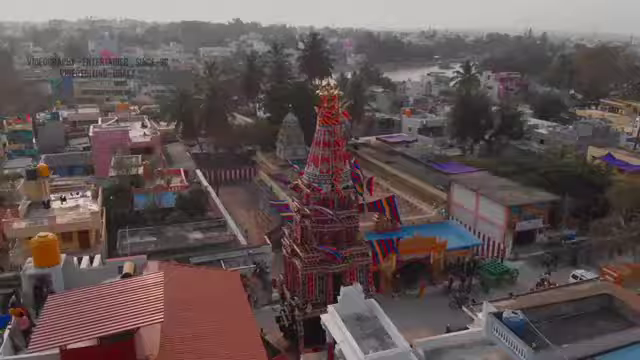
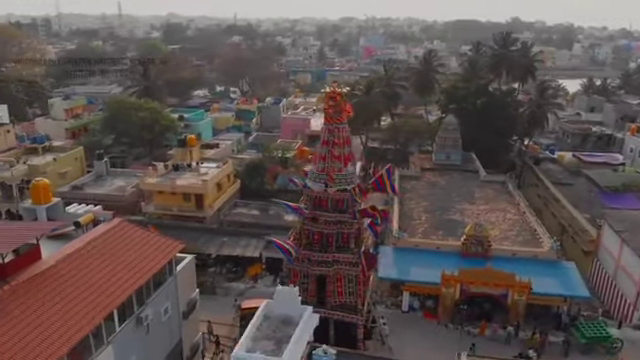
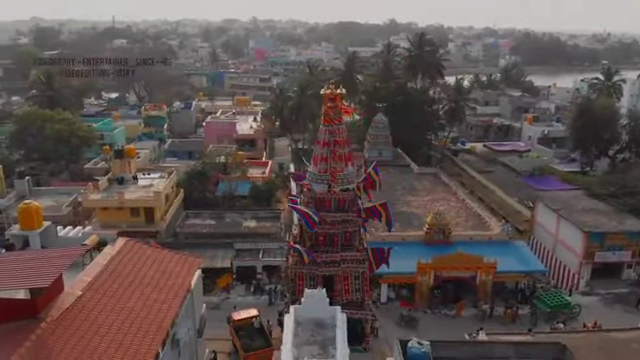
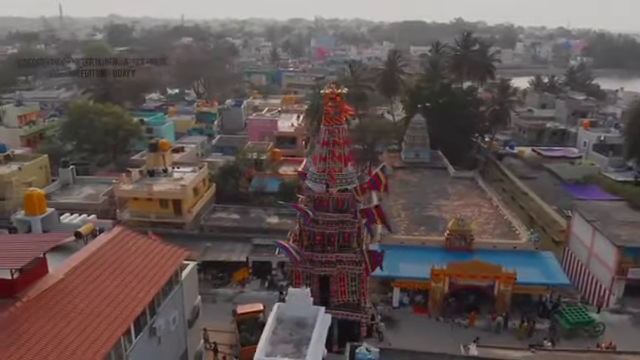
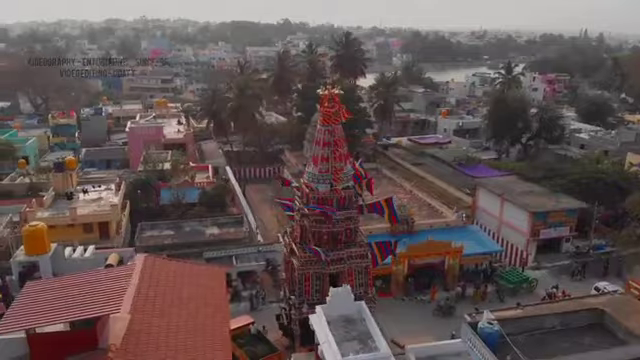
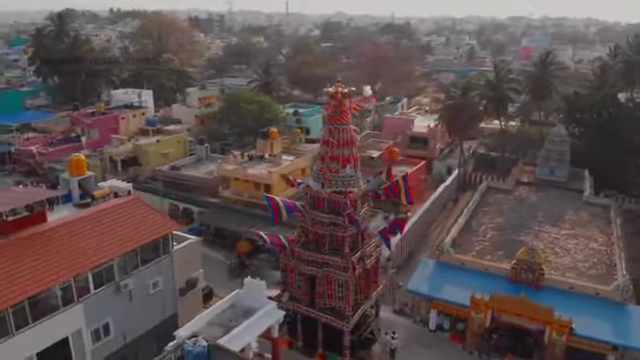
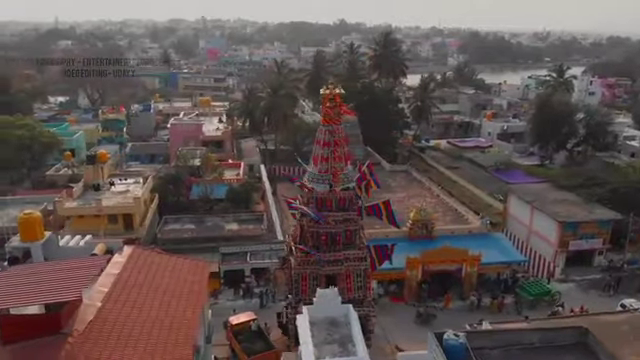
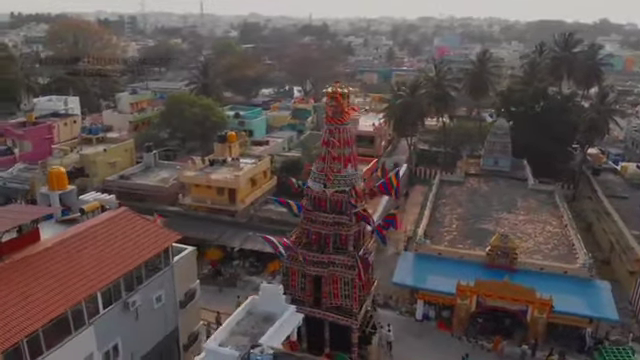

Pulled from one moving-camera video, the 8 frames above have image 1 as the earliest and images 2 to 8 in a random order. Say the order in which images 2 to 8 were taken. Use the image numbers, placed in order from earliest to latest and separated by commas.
5, 7, 3, 4, 2, 8, 6
